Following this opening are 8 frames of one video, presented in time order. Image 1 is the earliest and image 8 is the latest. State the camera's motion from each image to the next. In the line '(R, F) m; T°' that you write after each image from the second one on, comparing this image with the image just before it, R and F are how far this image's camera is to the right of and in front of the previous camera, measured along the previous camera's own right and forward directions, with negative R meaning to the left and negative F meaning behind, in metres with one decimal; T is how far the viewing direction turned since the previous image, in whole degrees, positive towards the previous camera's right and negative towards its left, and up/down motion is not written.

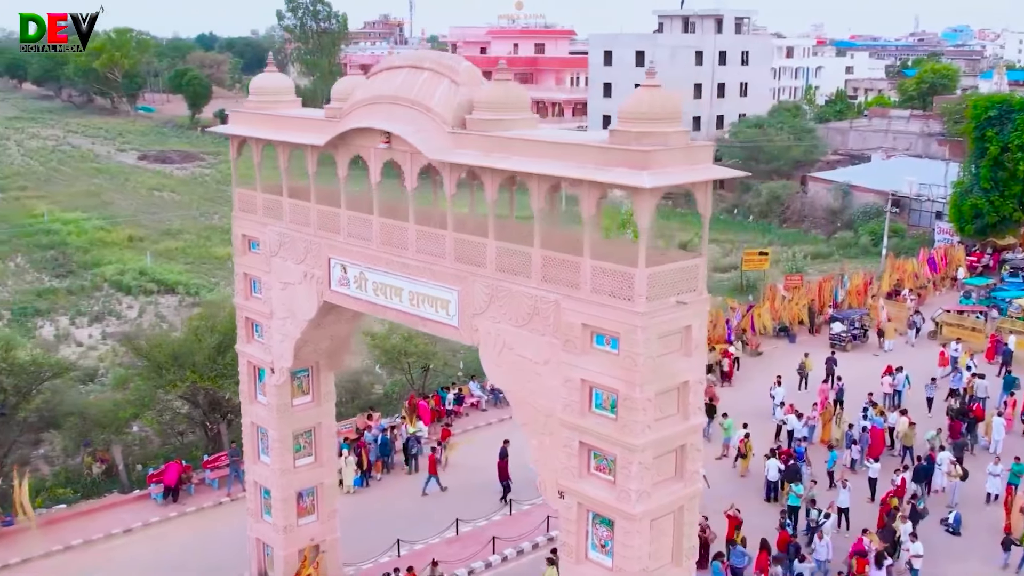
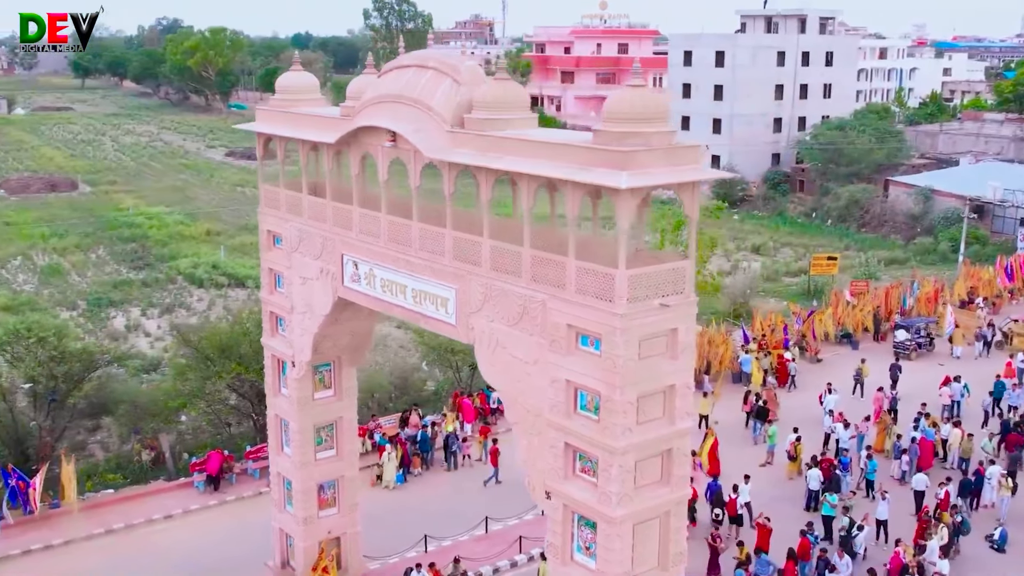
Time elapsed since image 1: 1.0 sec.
(+0.9, 0.0) m; -5°
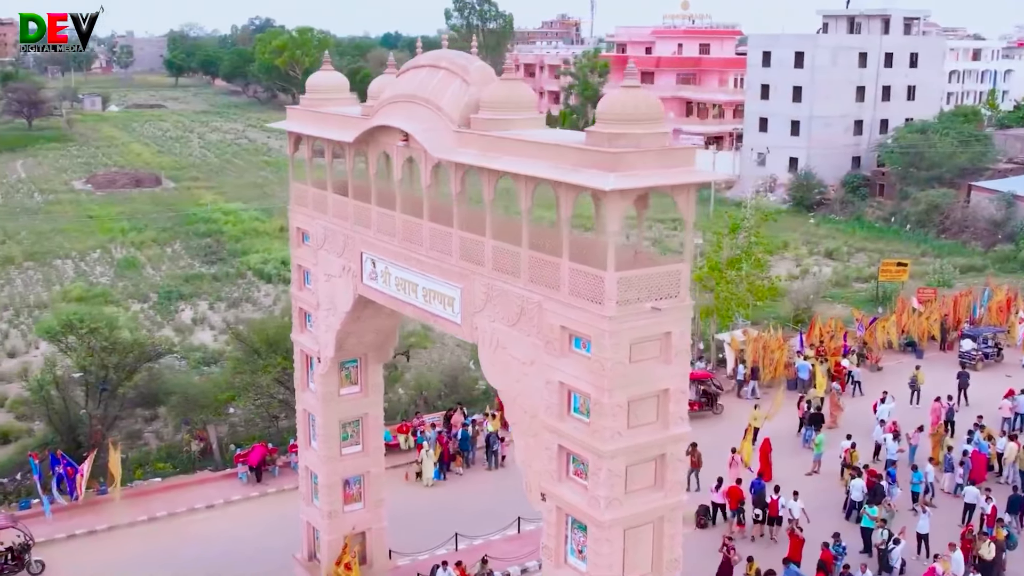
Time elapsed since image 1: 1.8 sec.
(+0.8, 0.0) m; -4°
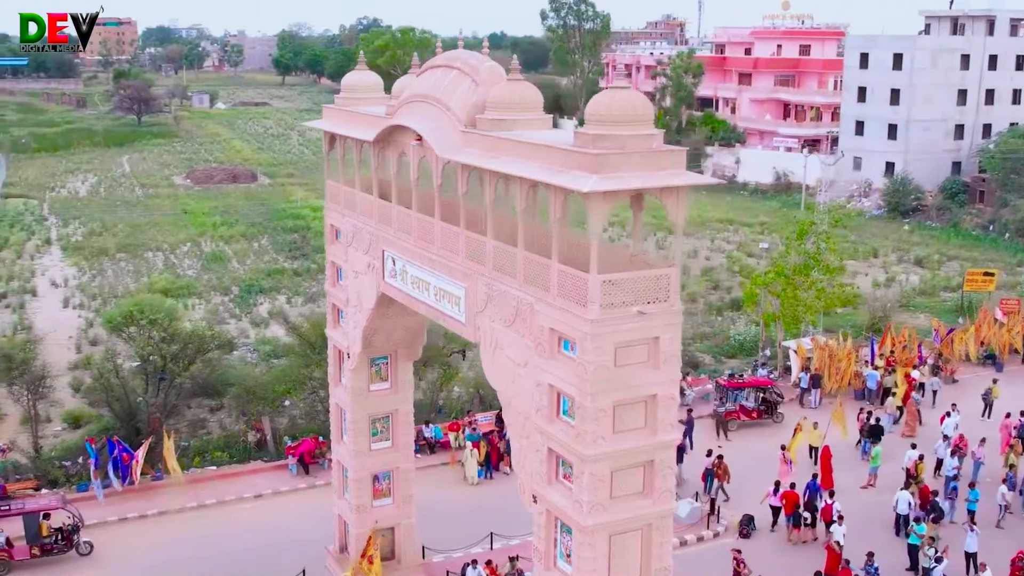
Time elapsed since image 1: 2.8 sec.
(+1.0, +0.1) m; -5°
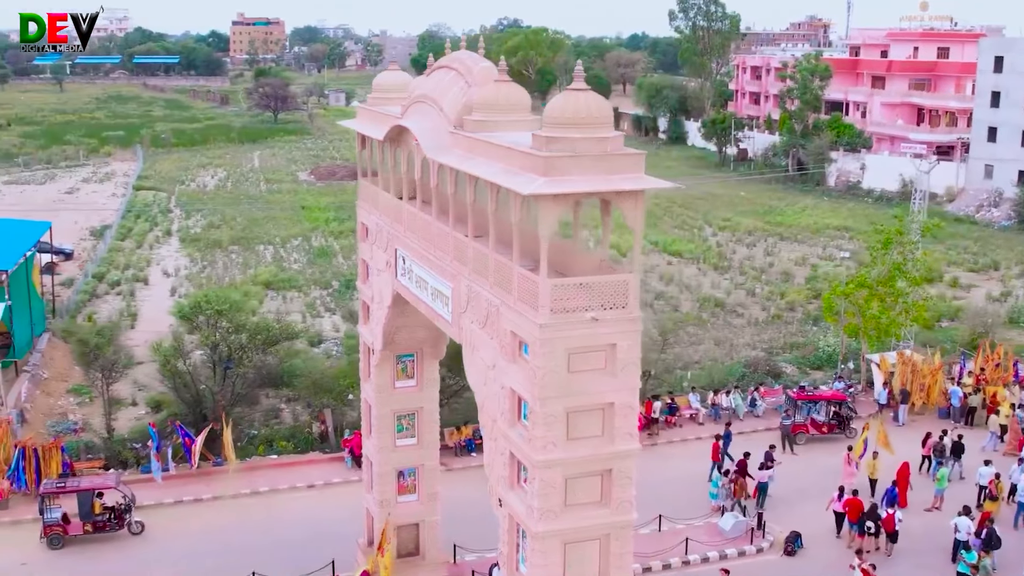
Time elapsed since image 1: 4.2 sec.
(+1.5, +0.1) m; -7°
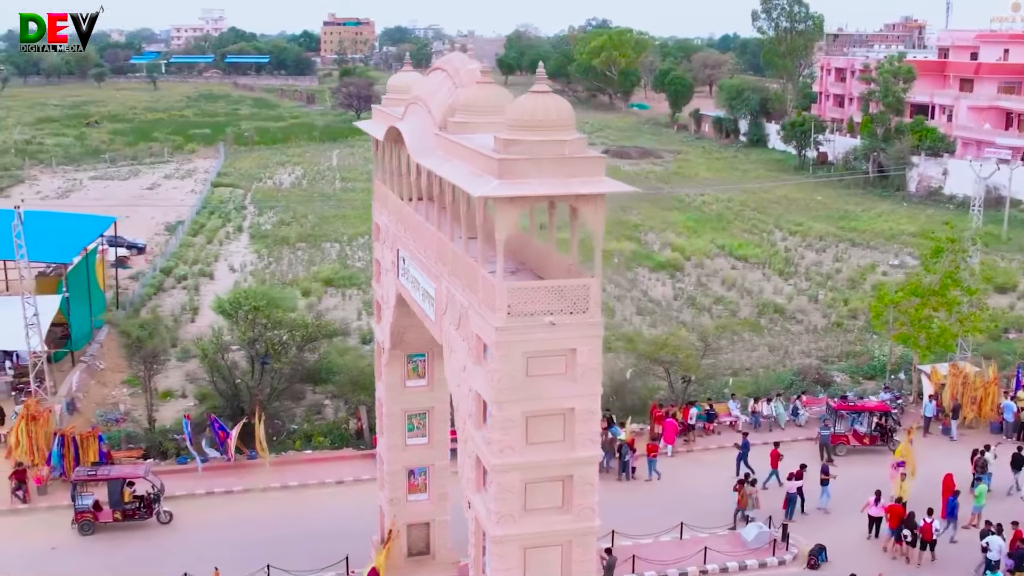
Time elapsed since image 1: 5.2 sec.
(+1.0, +0.1) m; -5°
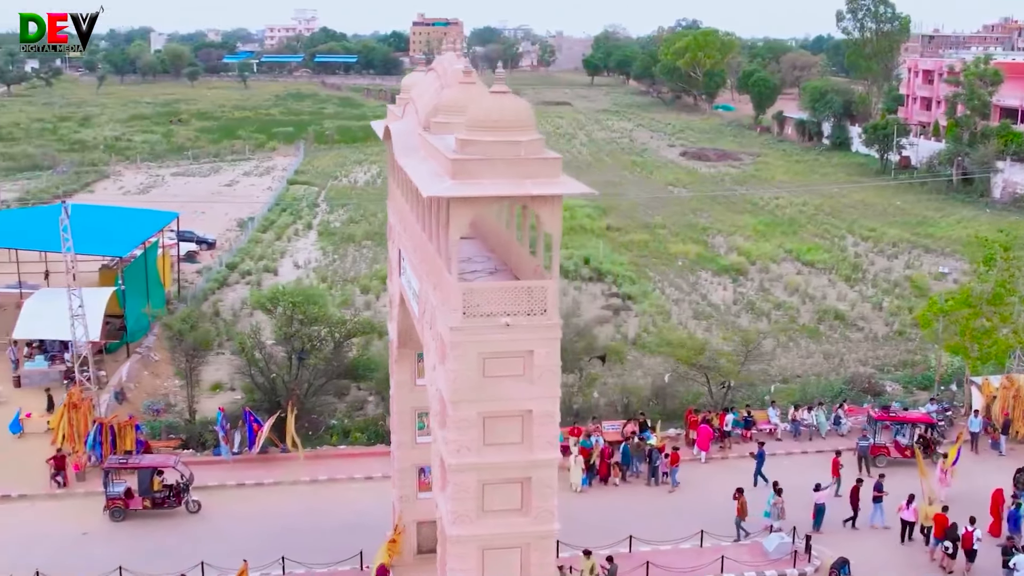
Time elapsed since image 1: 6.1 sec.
(+1.0, +0.1) m; -5°
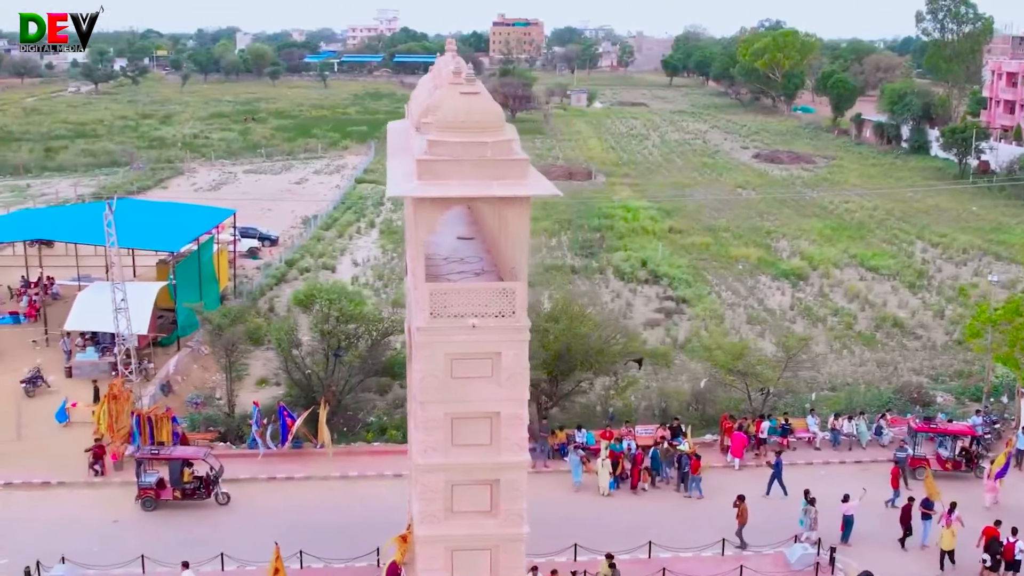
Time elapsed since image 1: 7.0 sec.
(+0.9, +0.1) m; -4°
